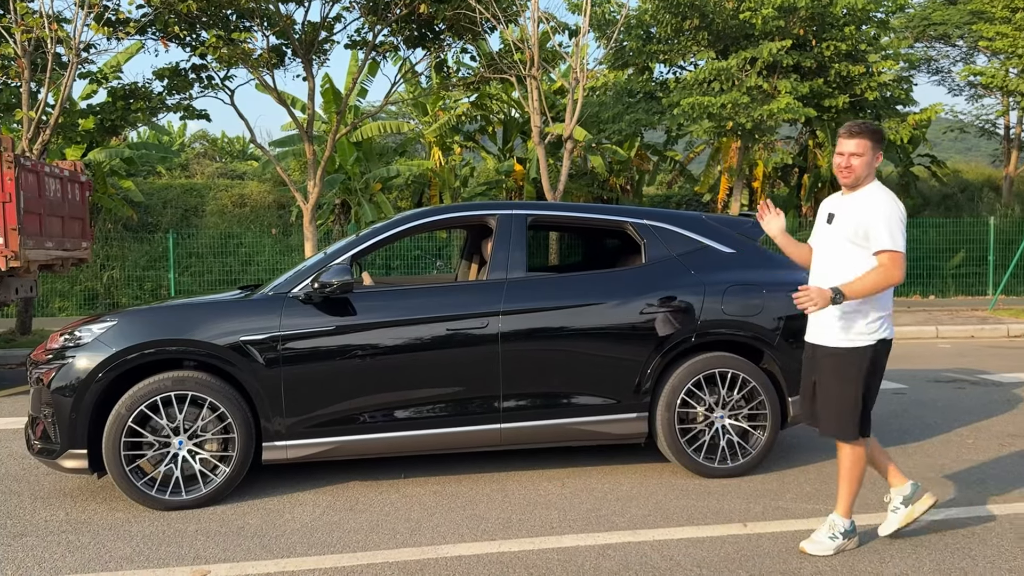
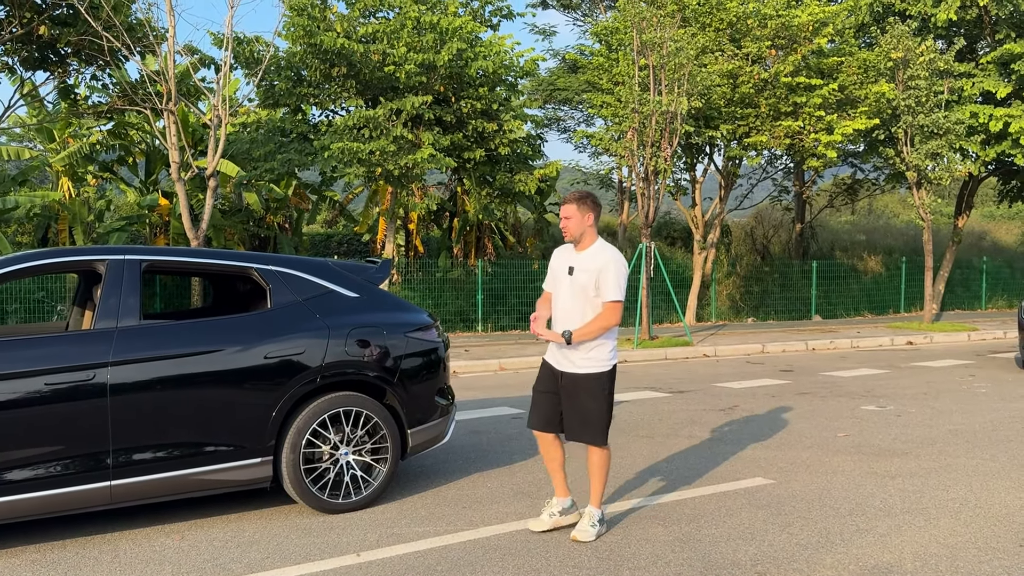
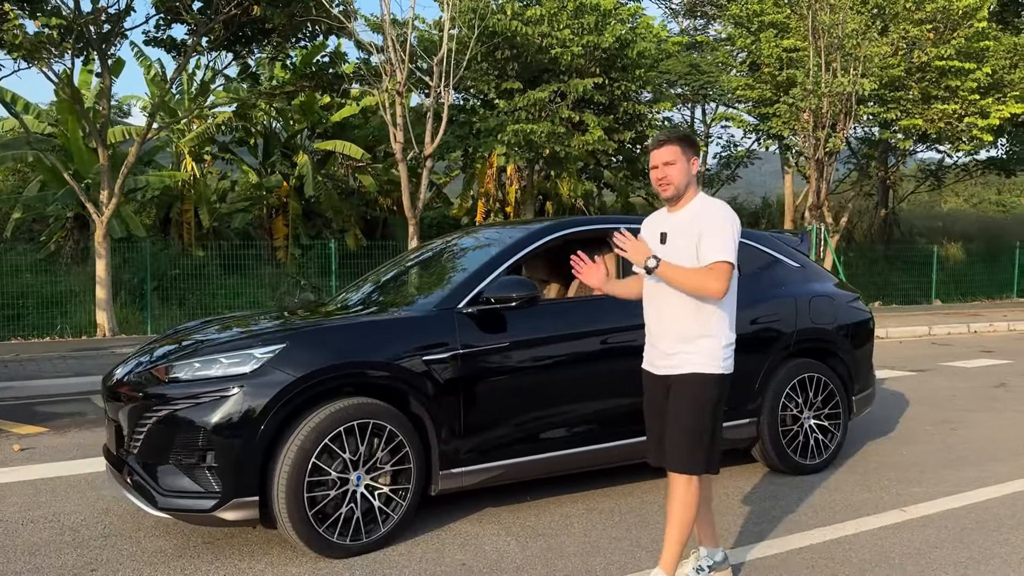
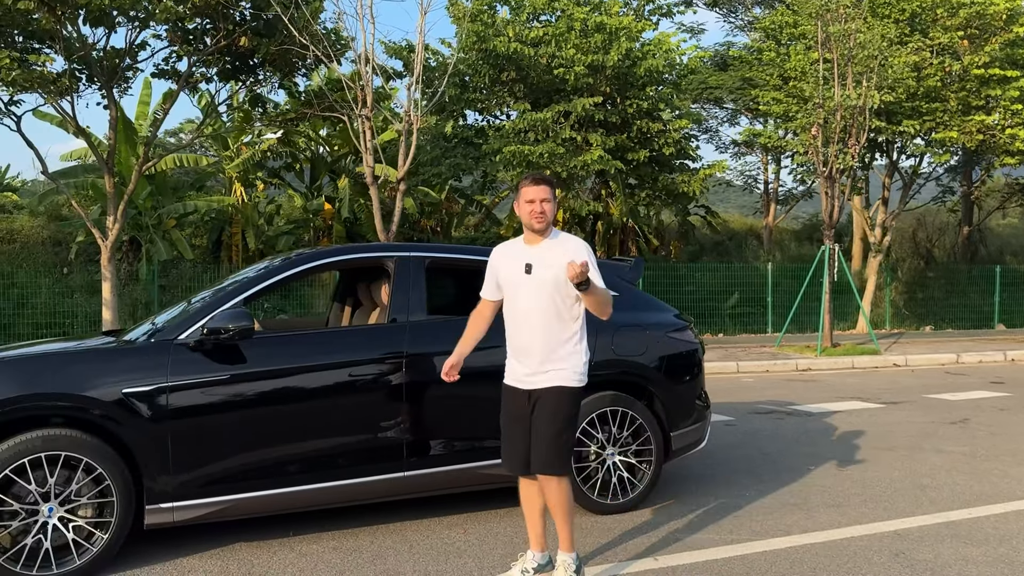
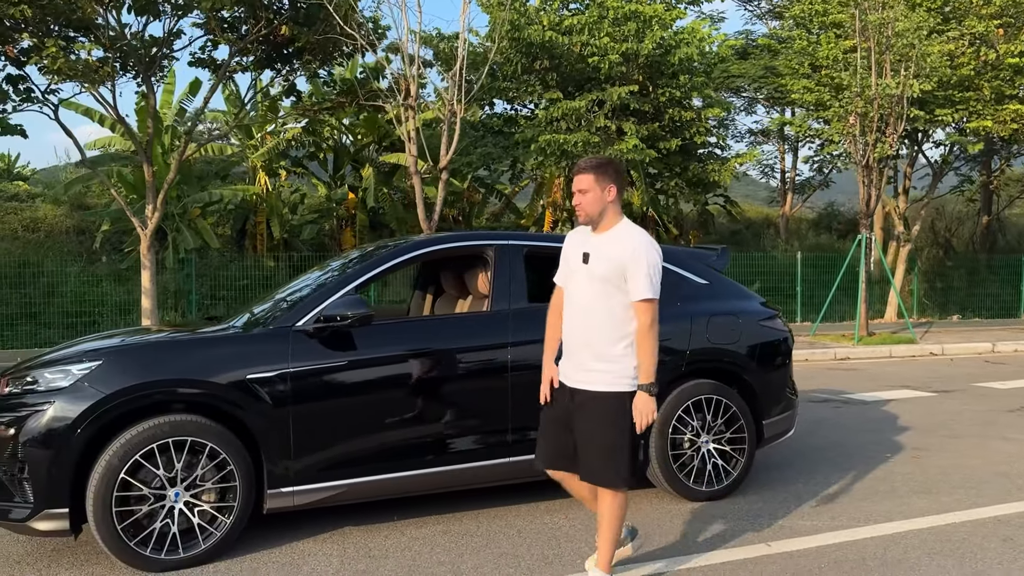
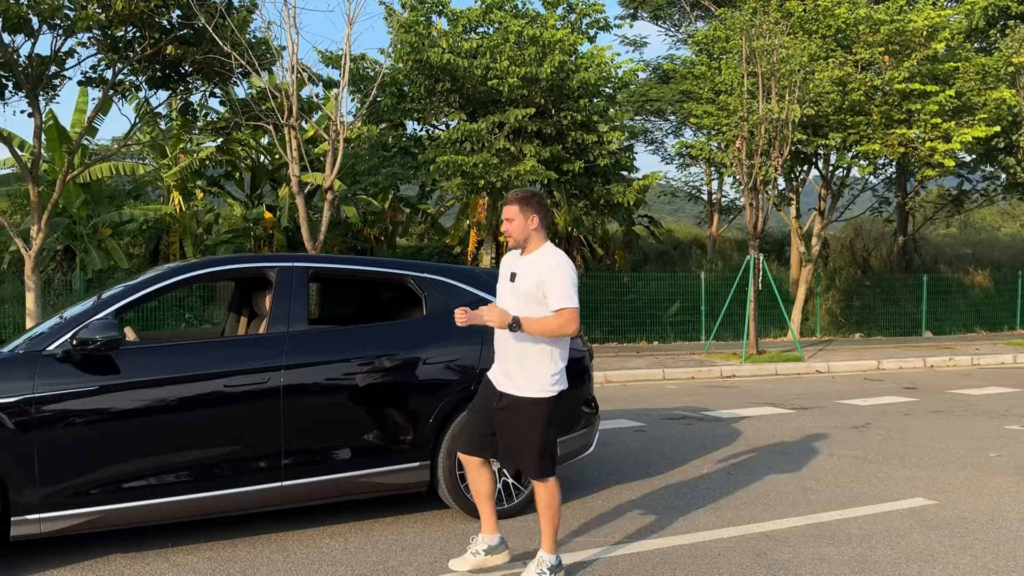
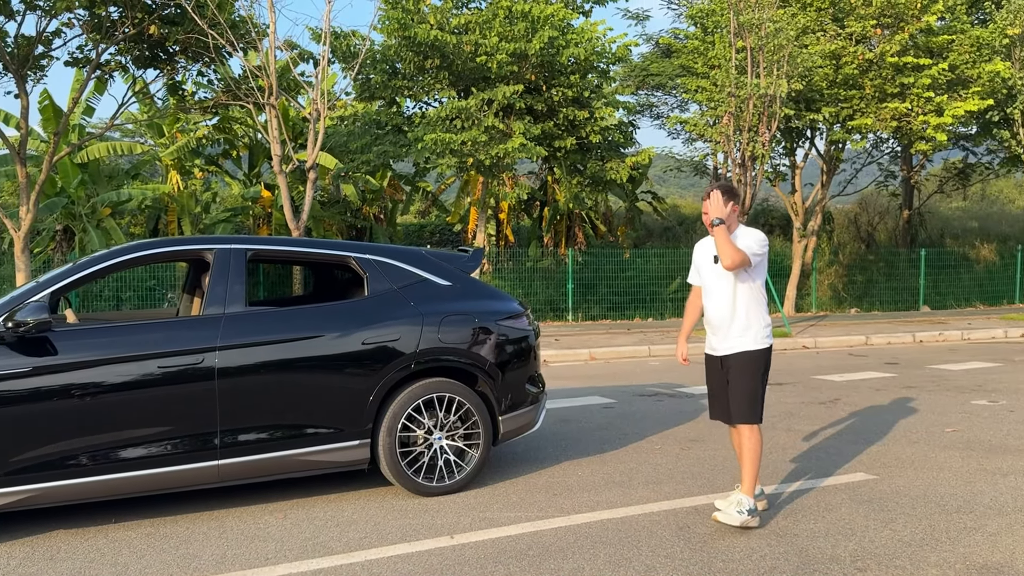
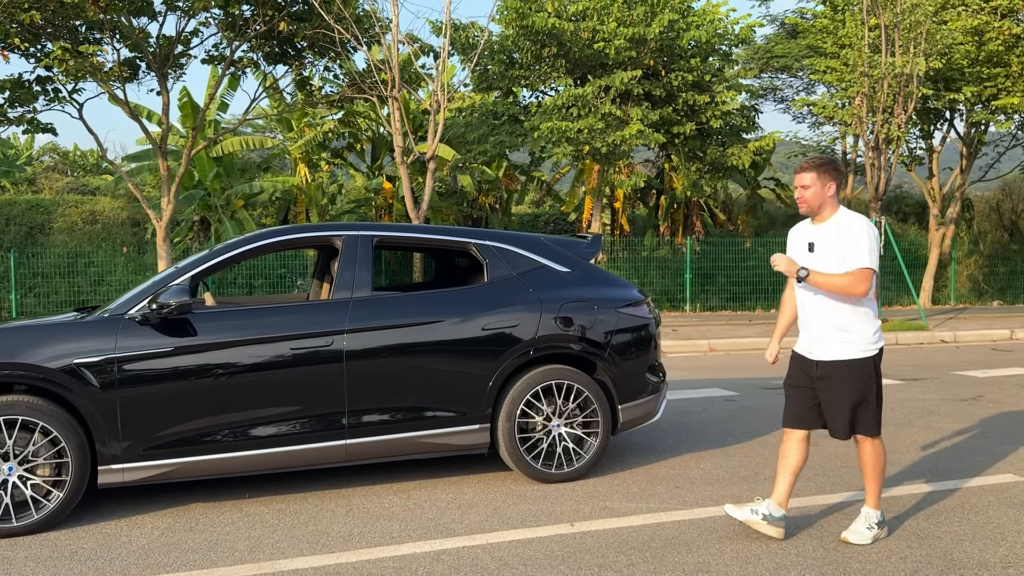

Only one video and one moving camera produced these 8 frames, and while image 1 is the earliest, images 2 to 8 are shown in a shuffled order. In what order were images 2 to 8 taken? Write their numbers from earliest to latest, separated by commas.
8, 7, 2, 6, 4, 5, 3
